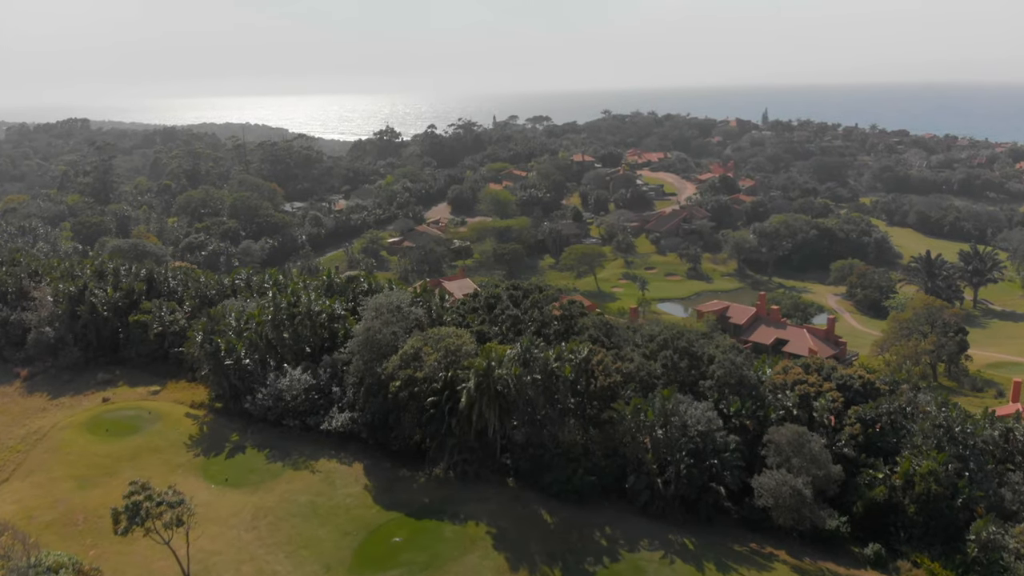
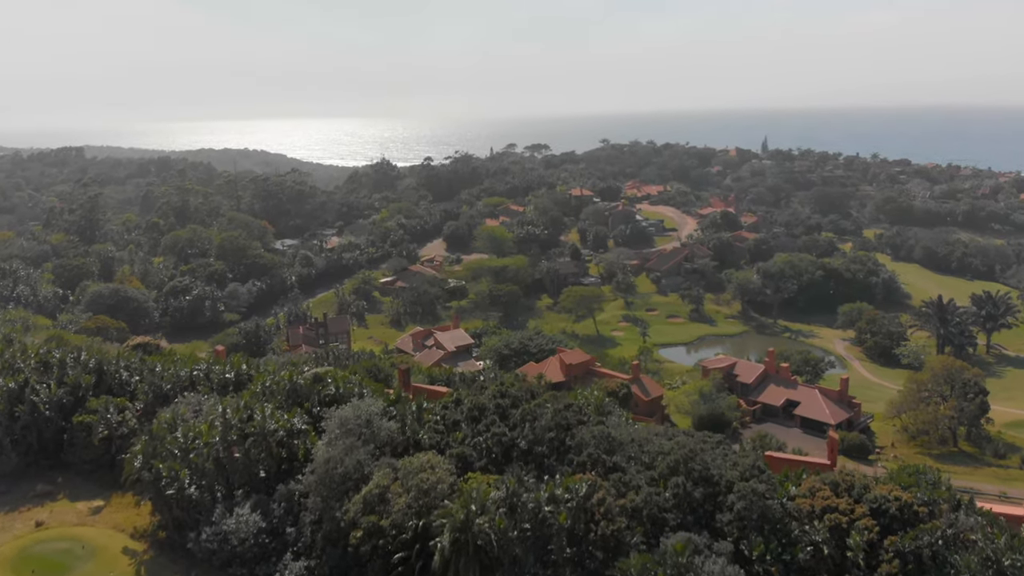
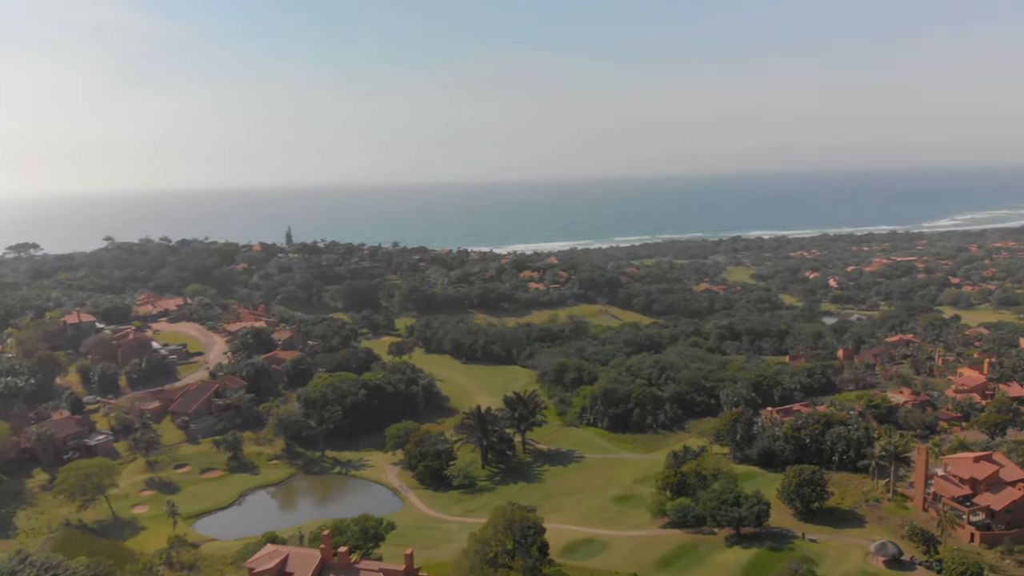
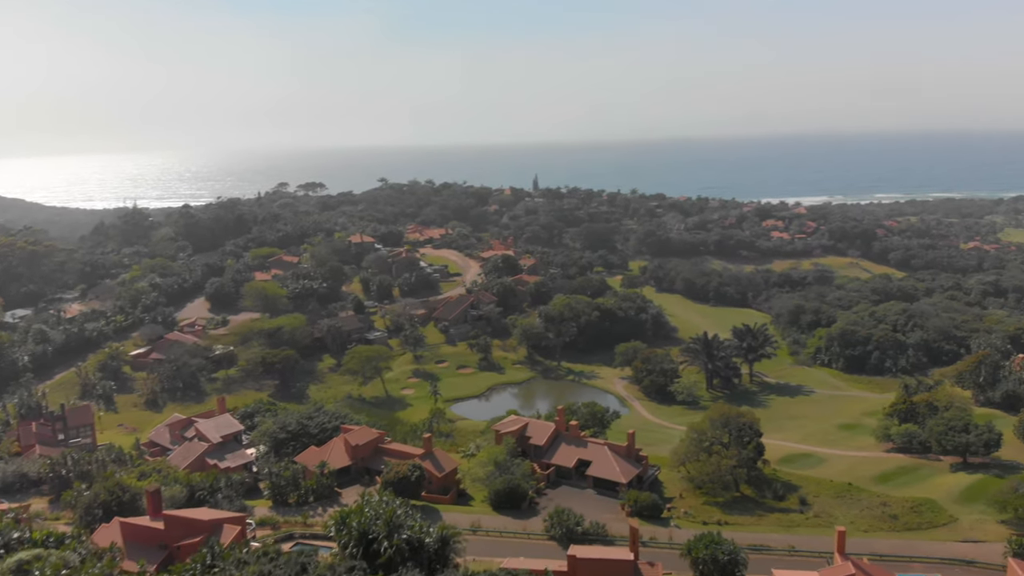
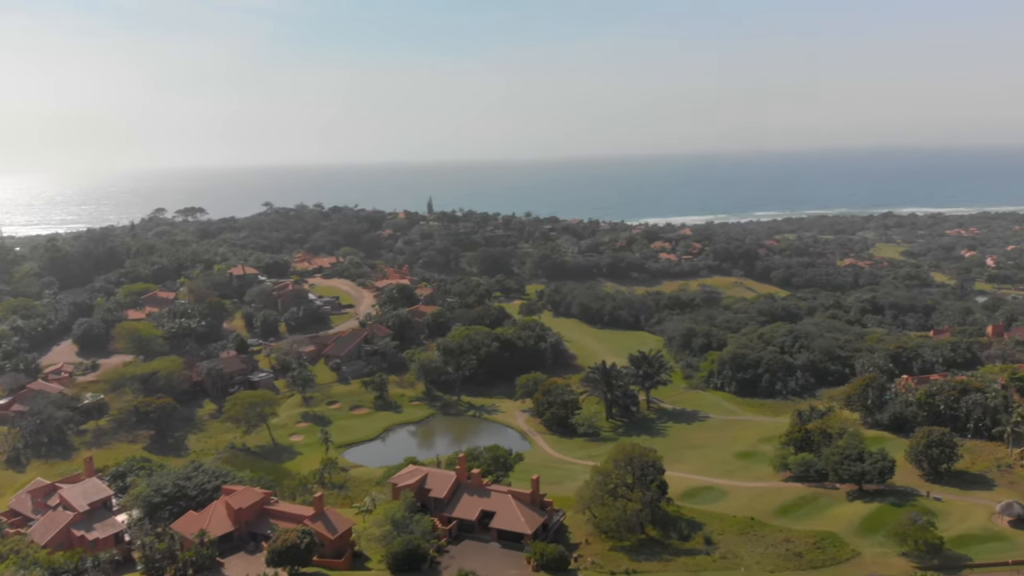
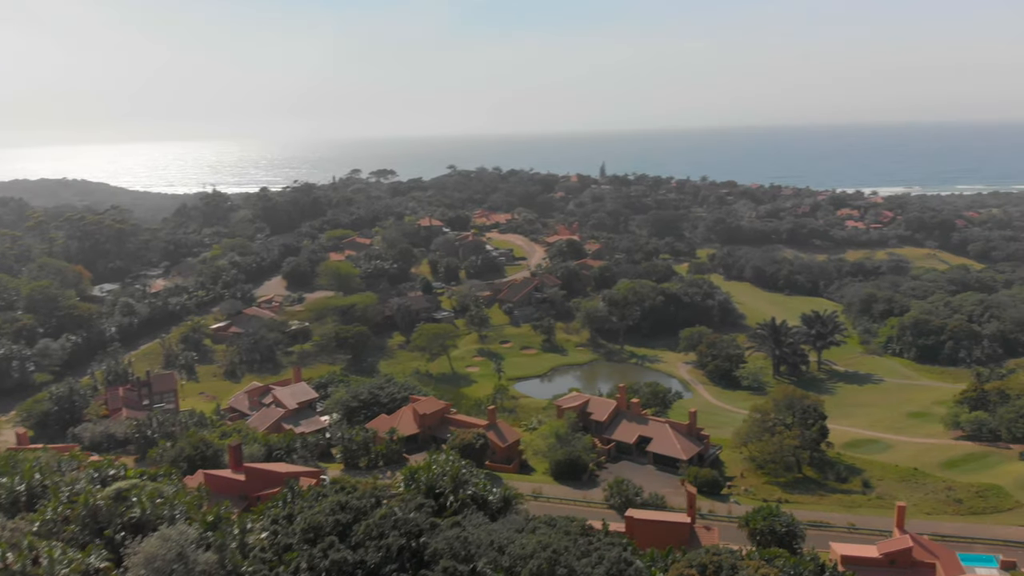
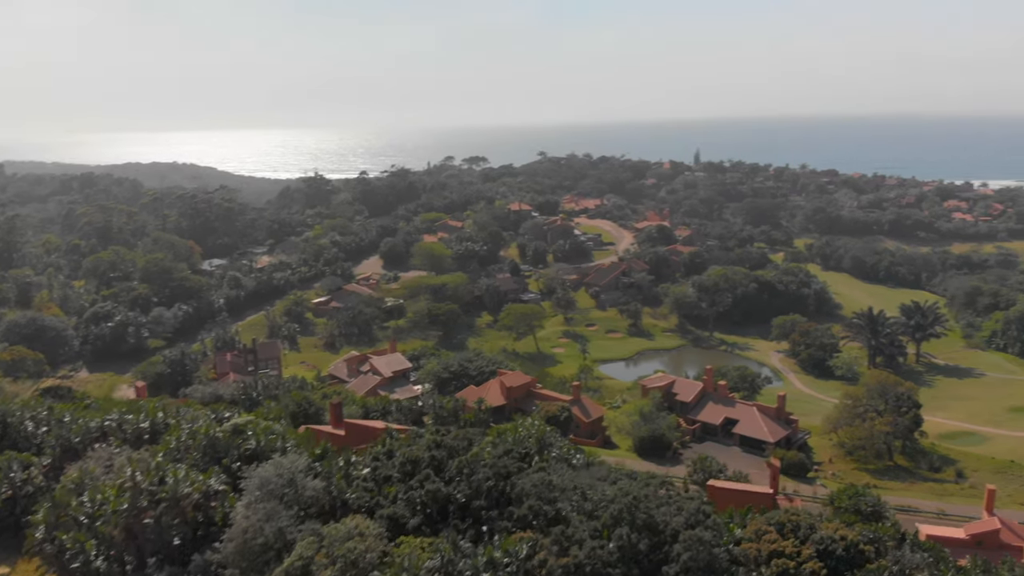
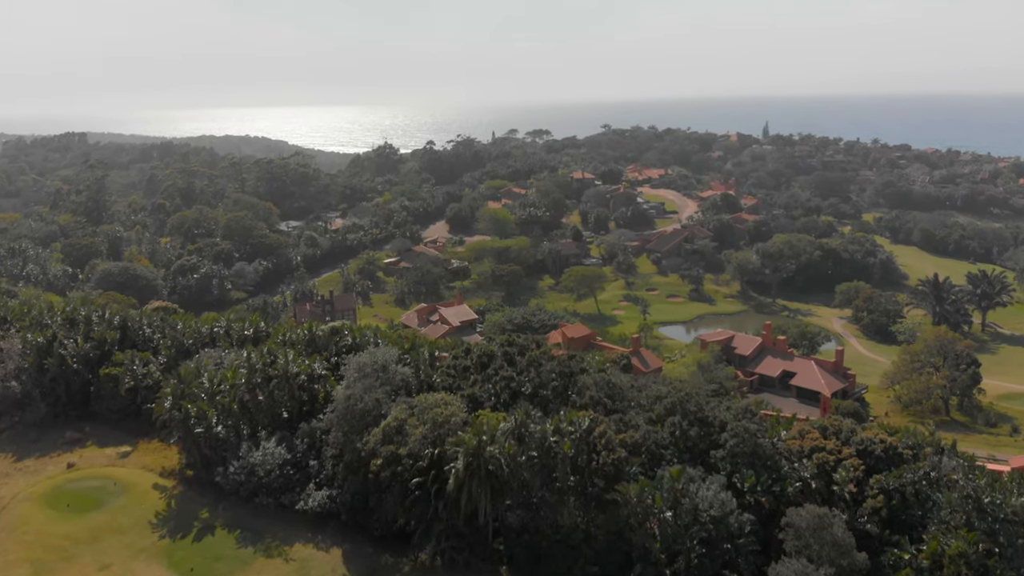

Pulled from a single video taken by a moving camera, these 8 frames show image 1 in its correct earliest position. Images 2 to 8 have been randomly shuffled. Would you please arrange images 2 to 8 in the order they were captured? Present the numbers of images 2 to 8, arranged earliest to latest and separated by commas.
8, 2, 7, 6, 4, 5, 3
